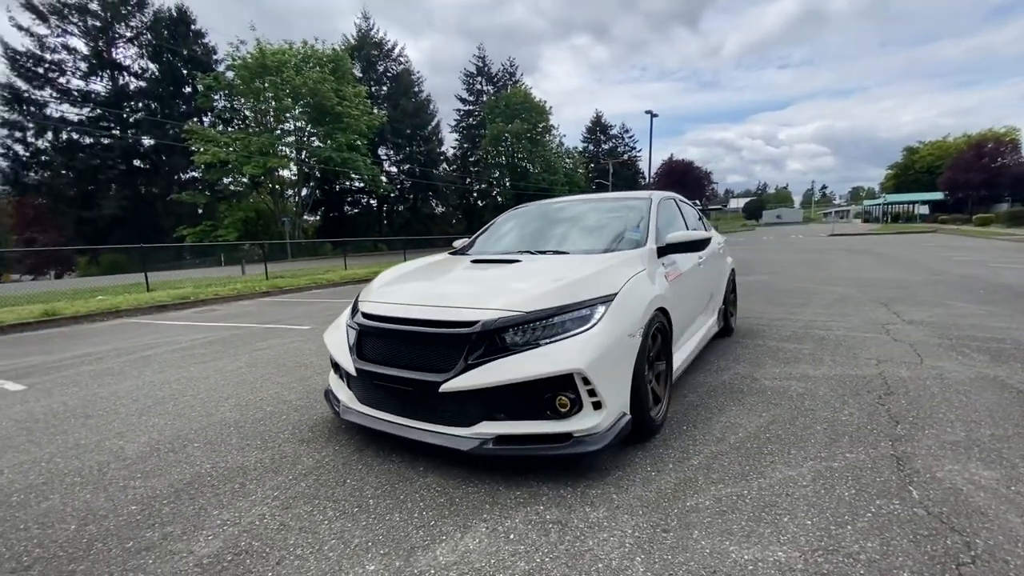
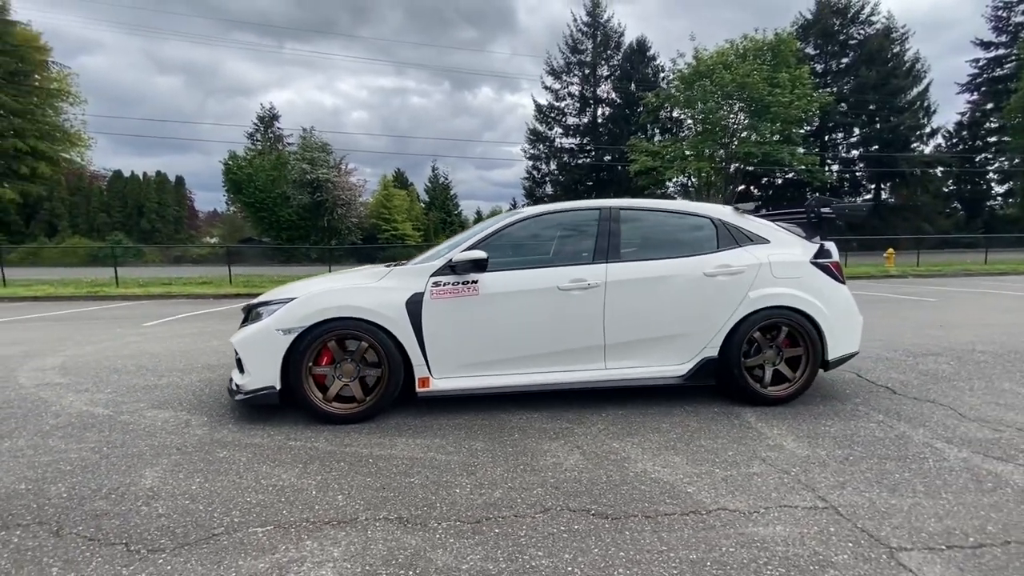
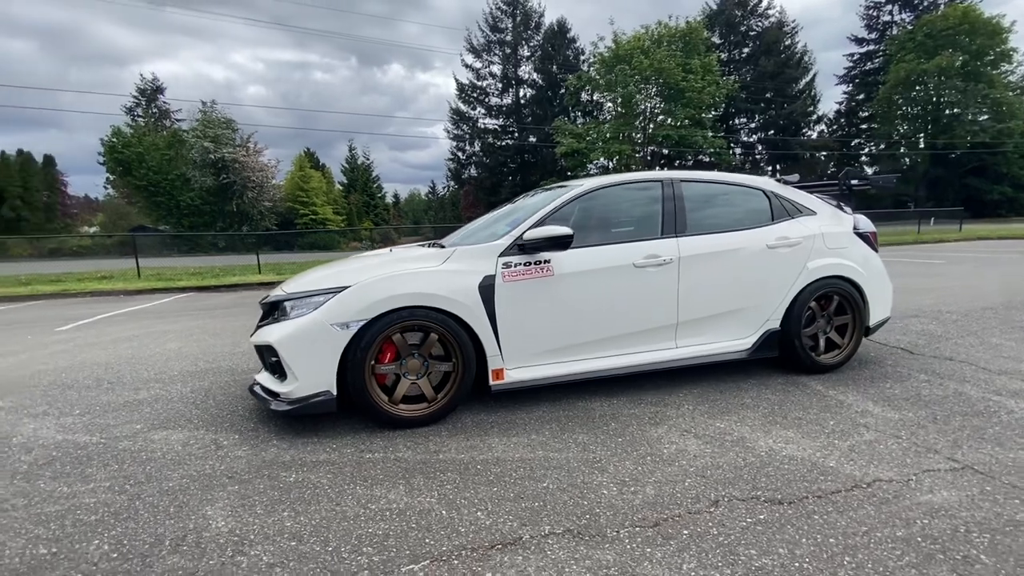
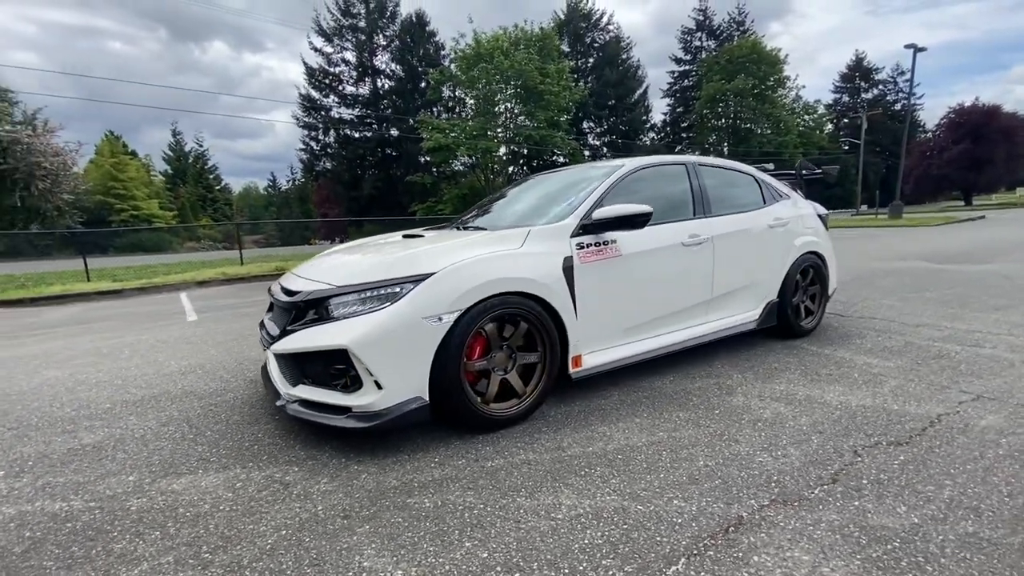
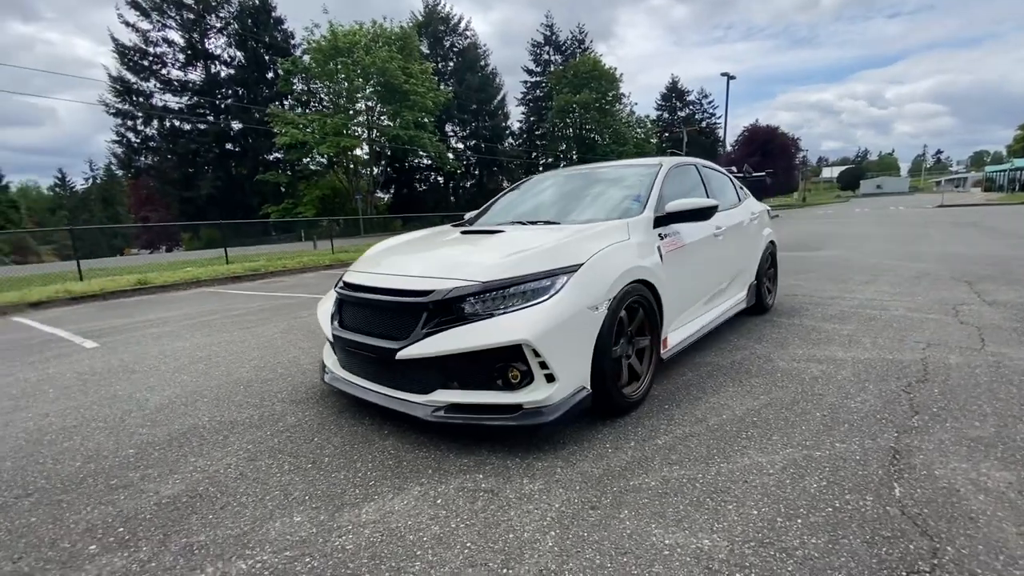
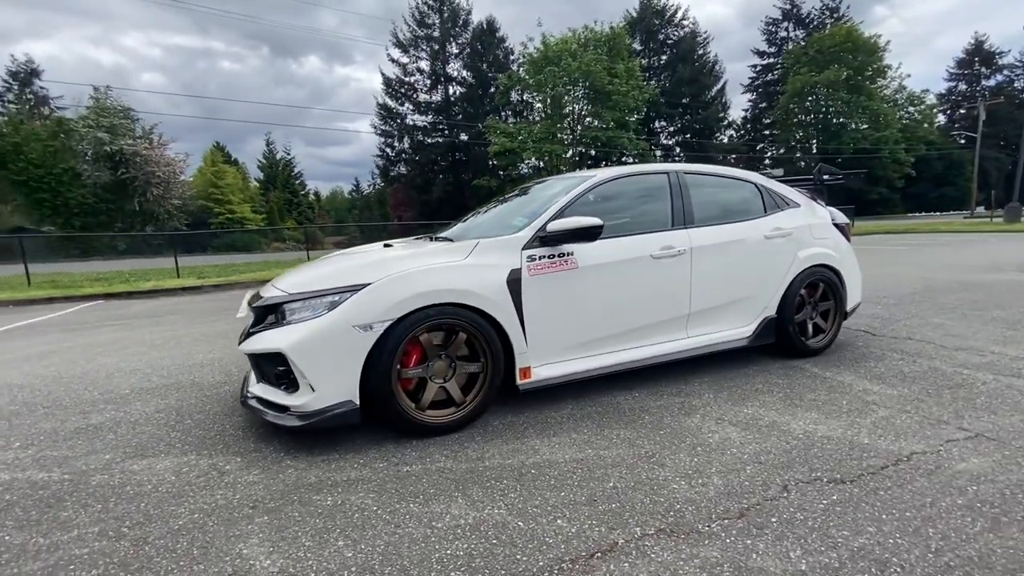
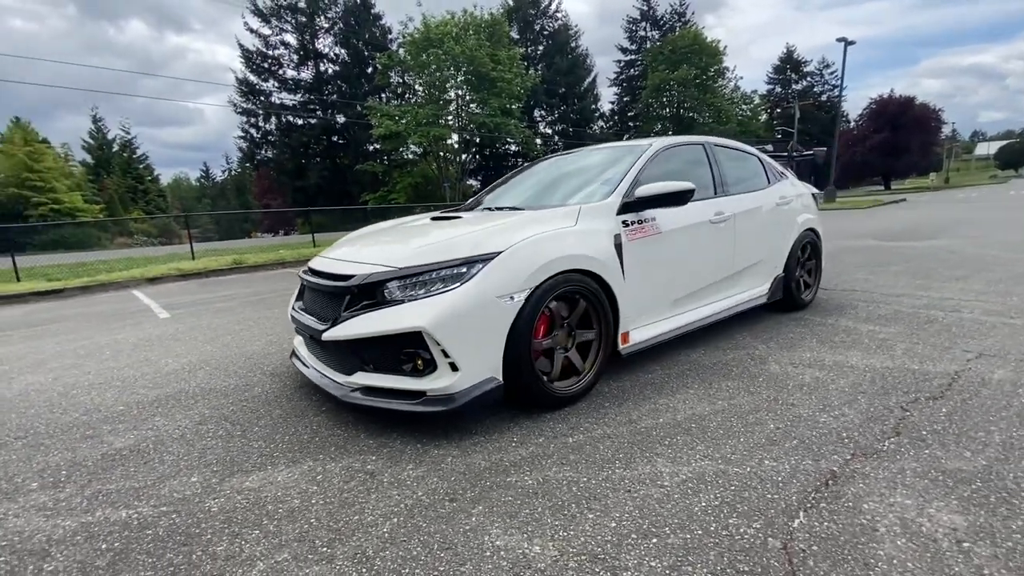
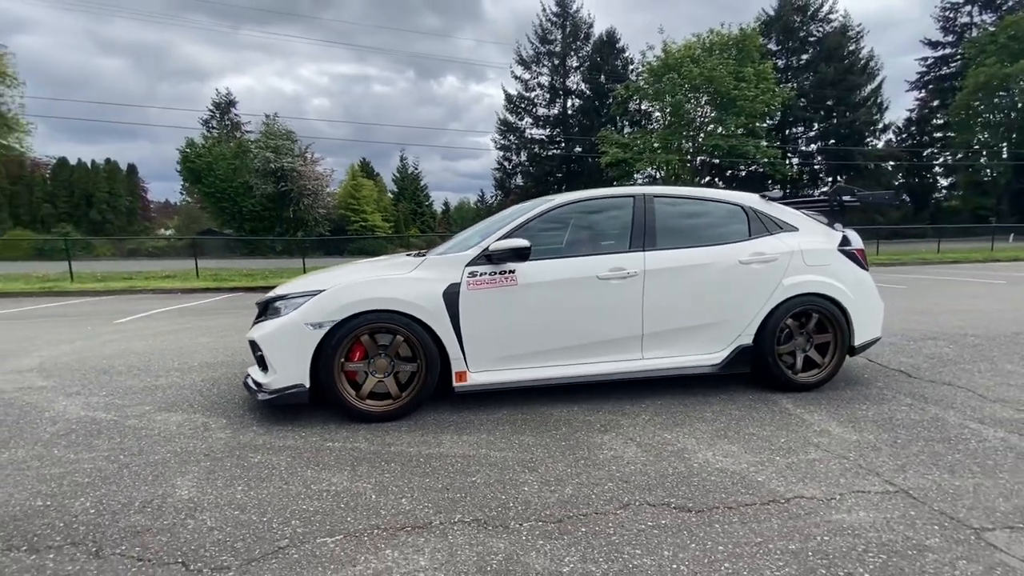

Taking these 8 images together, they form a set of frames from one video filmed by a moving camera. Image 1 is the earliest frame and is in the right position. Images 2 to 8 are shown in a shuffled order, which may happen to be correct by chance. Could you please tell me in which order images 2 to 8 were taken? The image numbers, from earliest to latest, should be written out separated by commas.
5, 7, 4, 6, 3, 8, 2
